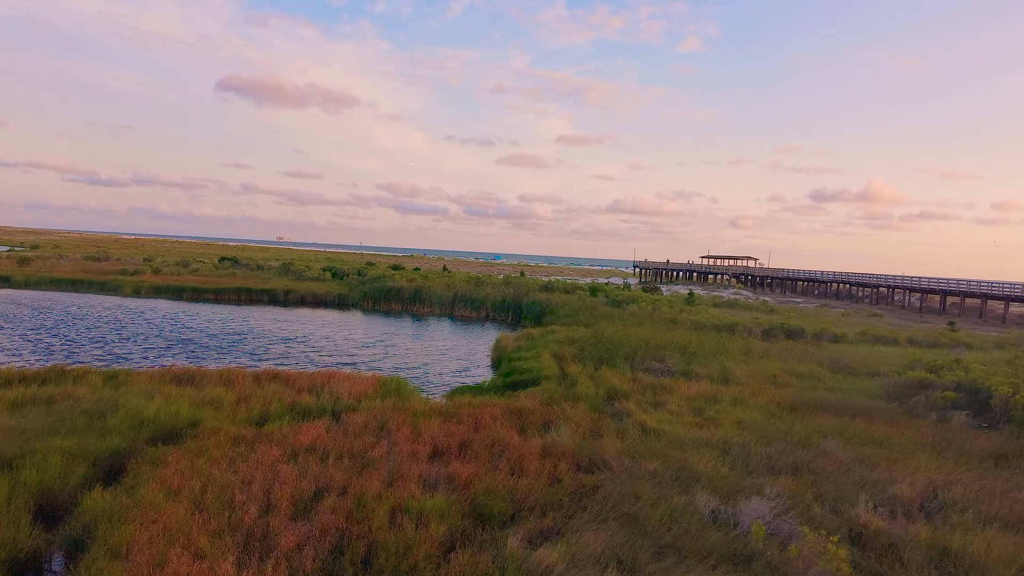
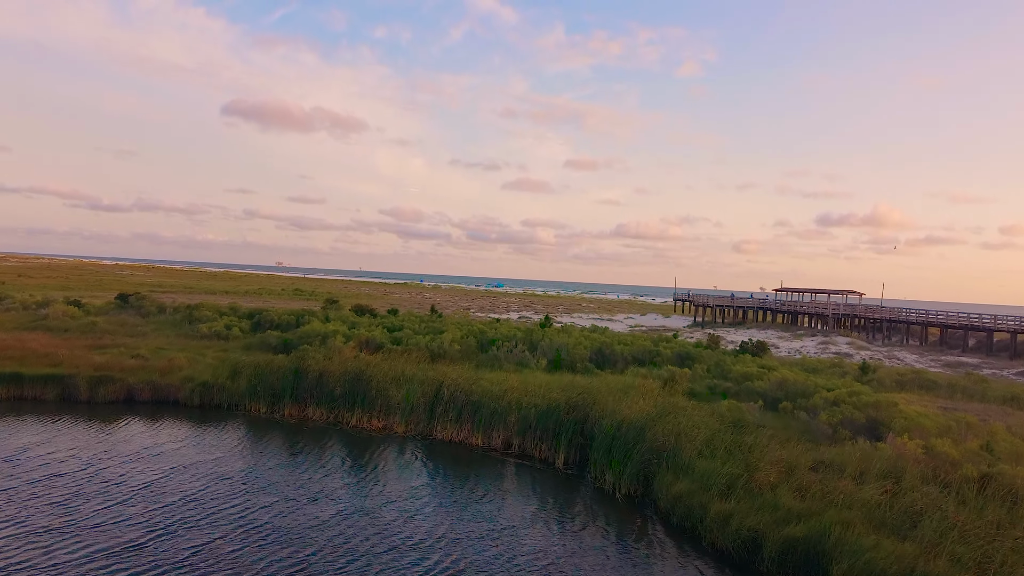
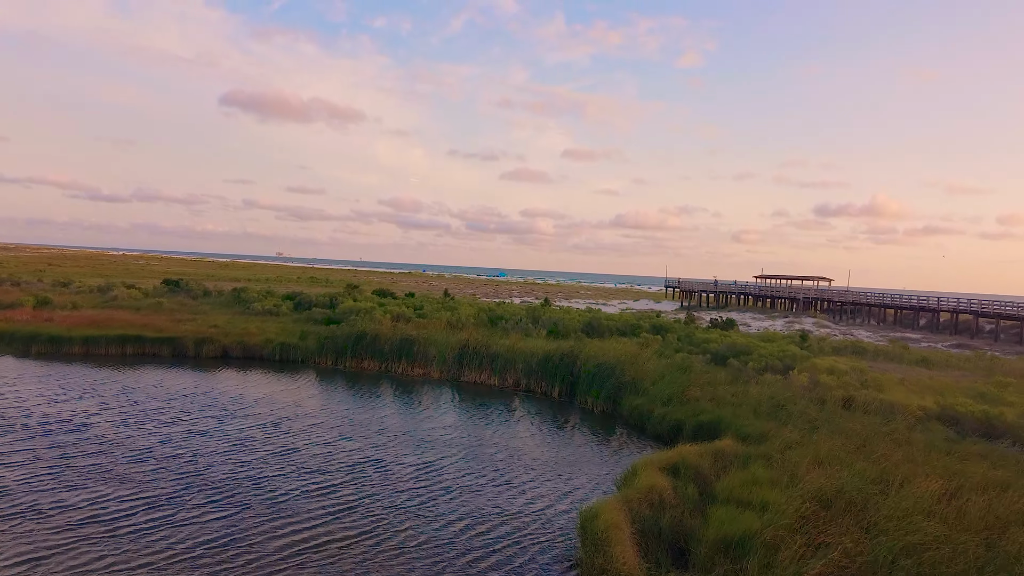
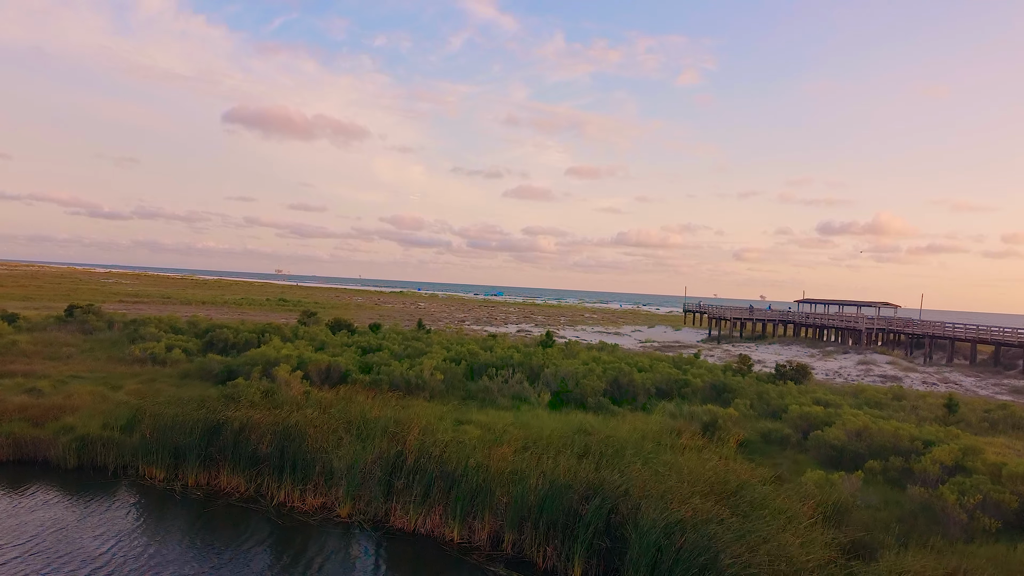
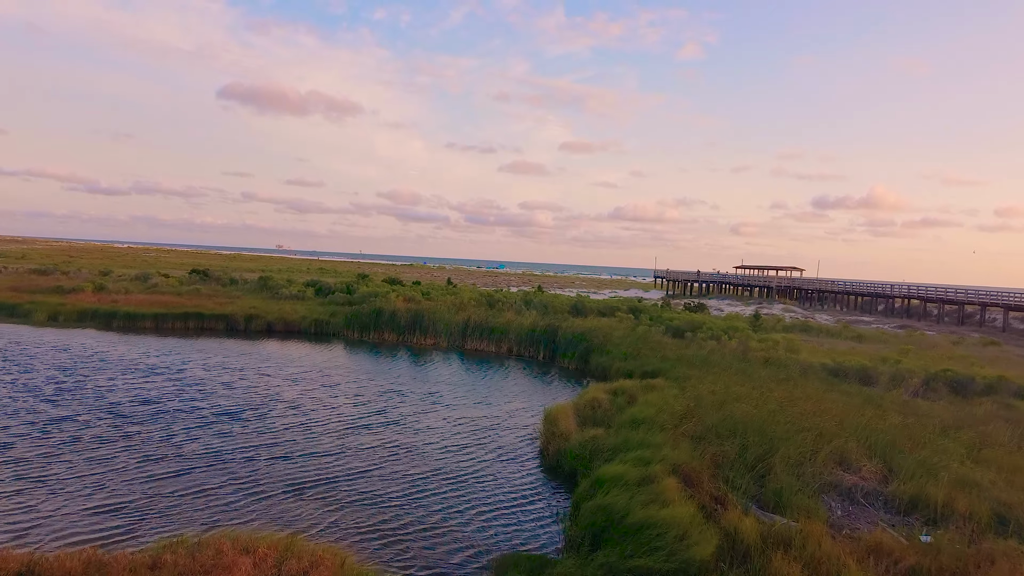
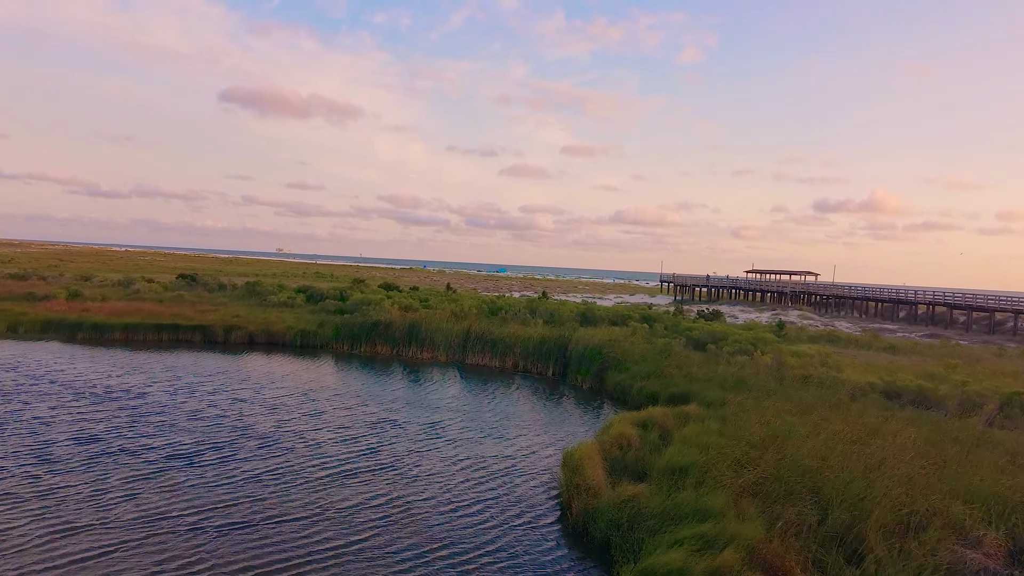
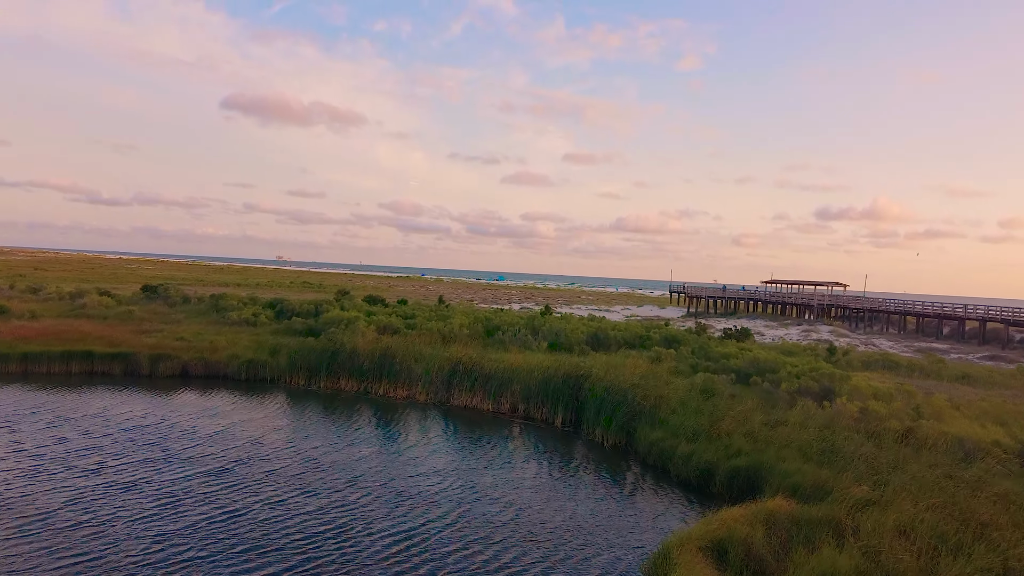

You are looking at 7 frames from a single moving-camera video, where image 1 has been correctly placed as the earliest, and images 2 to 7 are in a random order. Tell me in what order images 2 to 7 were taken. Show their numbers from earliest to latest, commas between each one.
5, 6, 3, 7, 2, 4
